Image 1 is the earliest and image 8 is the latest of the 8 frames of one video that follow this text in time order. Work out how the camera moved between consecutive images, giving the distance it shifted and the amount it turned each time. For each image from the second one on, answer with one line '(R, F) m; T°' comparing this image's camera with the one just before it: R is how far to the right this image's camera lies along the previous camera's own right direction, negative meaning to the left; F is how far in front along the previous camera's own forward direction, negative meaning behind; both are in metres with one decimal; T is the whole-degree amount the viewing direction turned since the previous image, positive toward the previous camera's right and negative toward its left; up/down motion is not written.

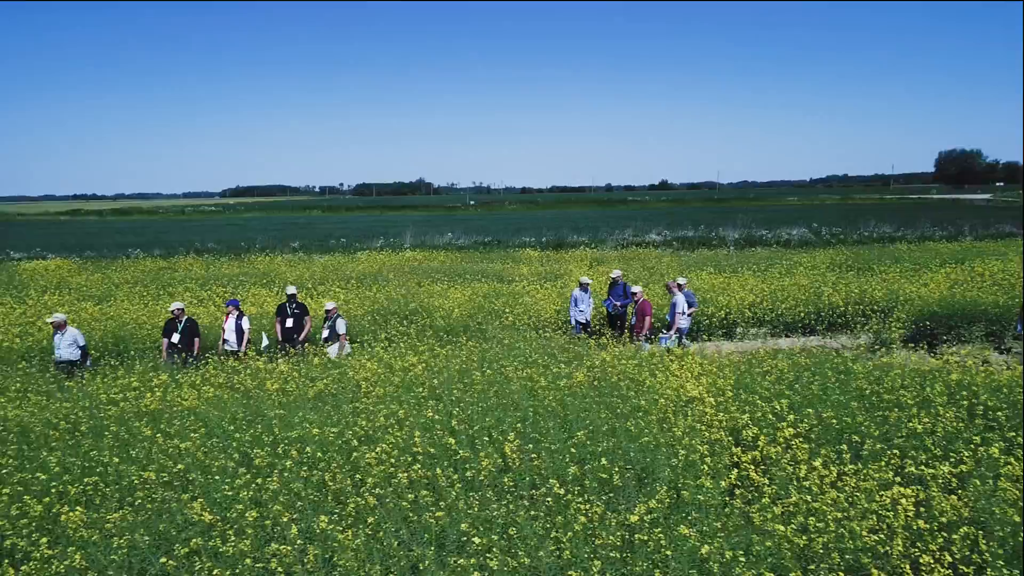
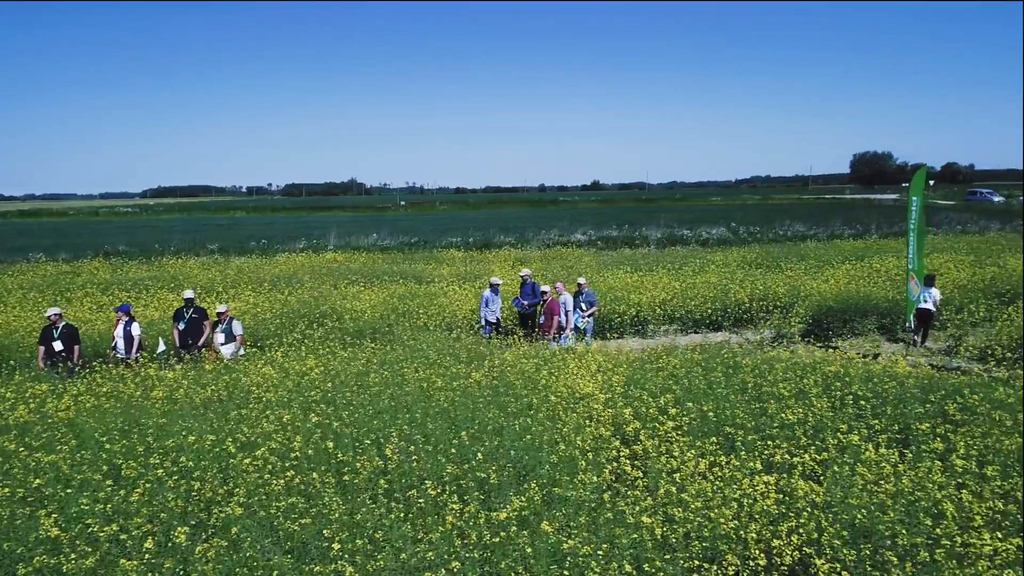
(+0.5, 0.0) m; +5°
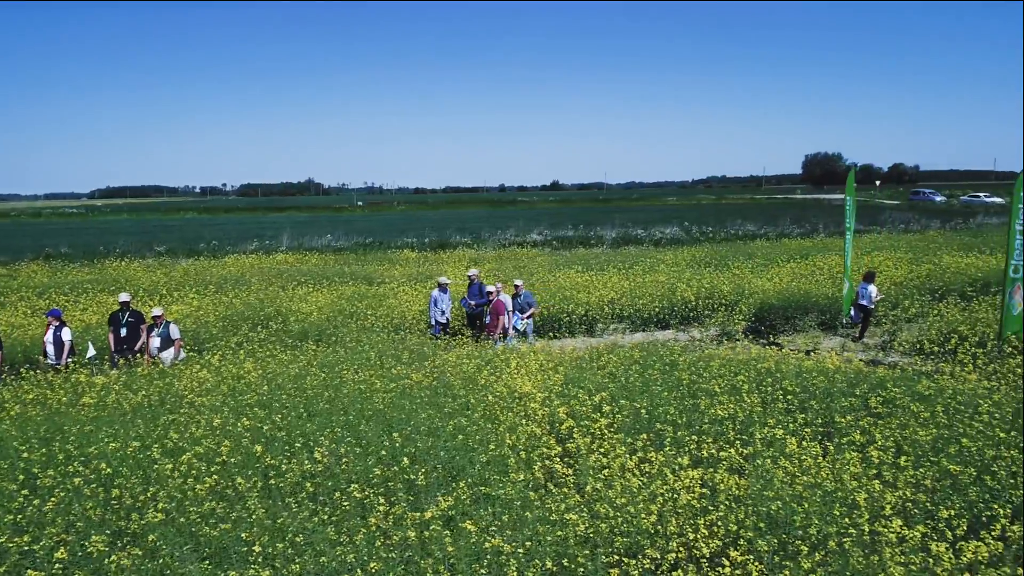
(+0.3, 0.0) m; +3°
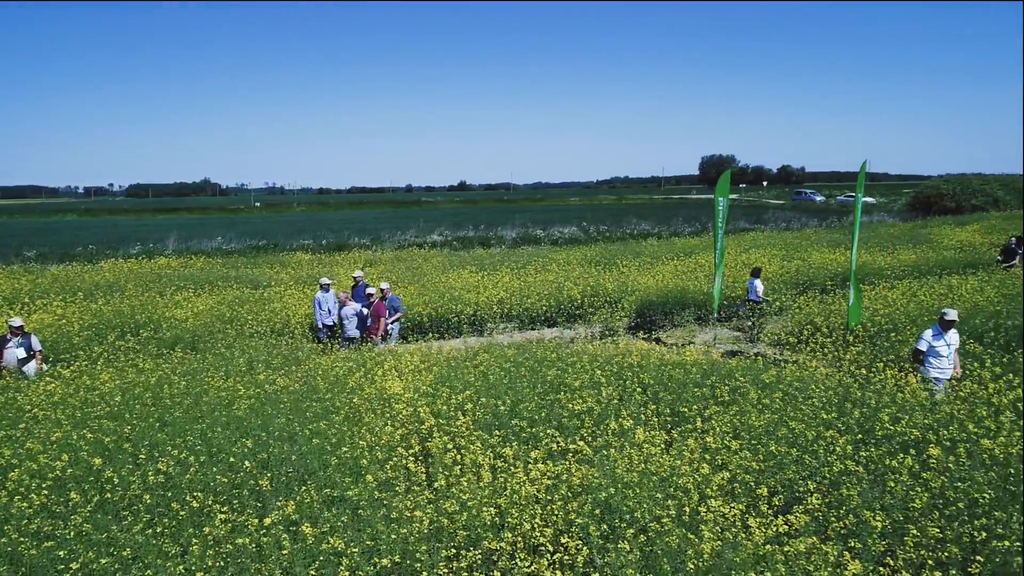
(+0.6, -0.2) m; +7°
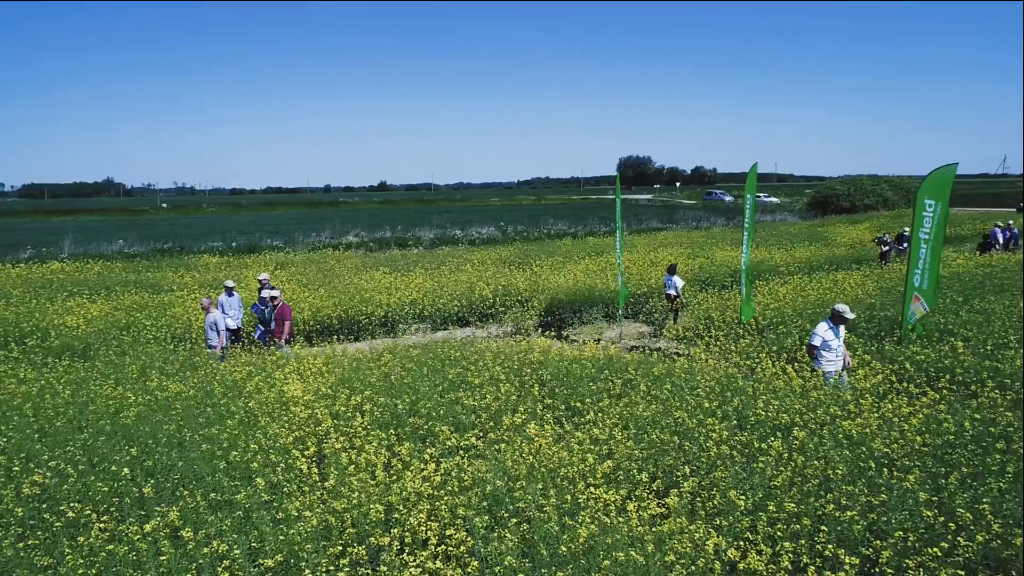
(+0.3, -0.2) m; +6°
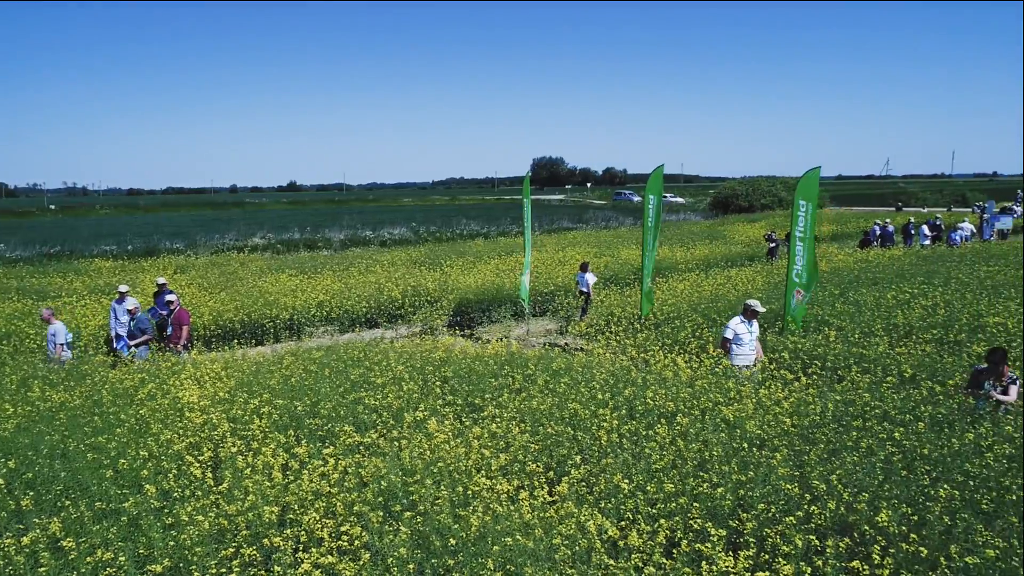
(+0.2, -0.2) m; +7°
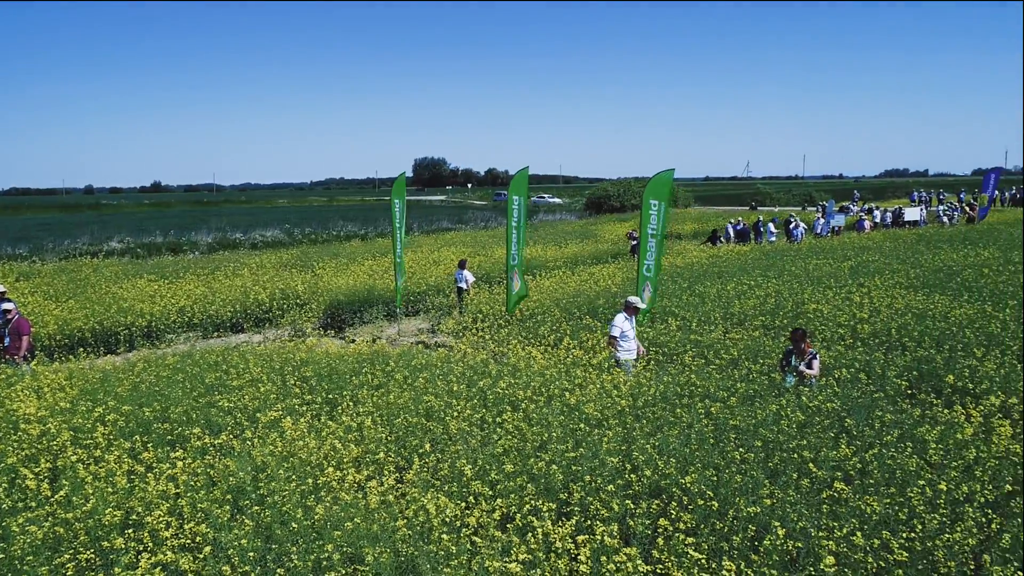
(+0.4, -0.4) m; +9°
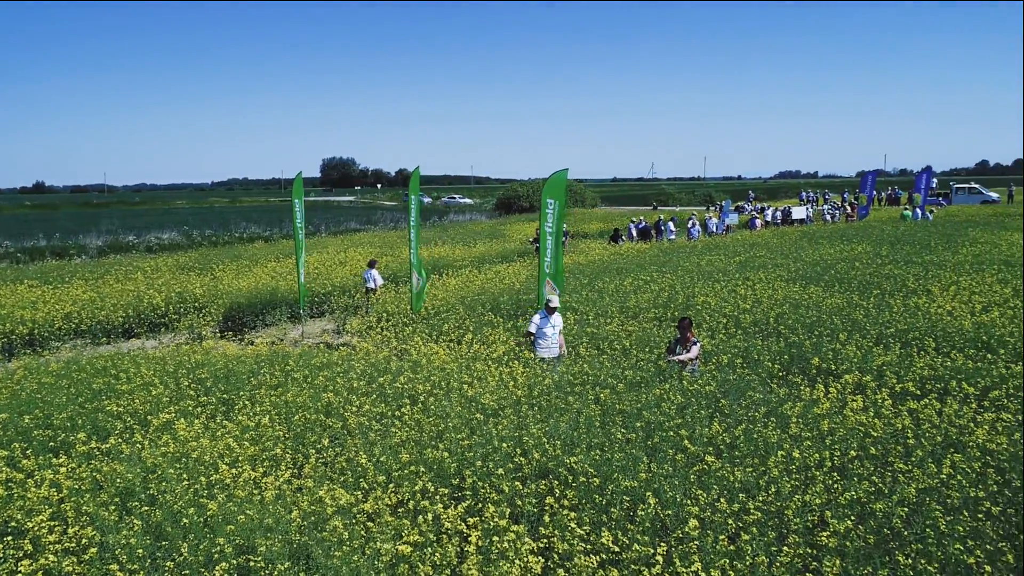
(+0.2, -0.3) m; +7°
